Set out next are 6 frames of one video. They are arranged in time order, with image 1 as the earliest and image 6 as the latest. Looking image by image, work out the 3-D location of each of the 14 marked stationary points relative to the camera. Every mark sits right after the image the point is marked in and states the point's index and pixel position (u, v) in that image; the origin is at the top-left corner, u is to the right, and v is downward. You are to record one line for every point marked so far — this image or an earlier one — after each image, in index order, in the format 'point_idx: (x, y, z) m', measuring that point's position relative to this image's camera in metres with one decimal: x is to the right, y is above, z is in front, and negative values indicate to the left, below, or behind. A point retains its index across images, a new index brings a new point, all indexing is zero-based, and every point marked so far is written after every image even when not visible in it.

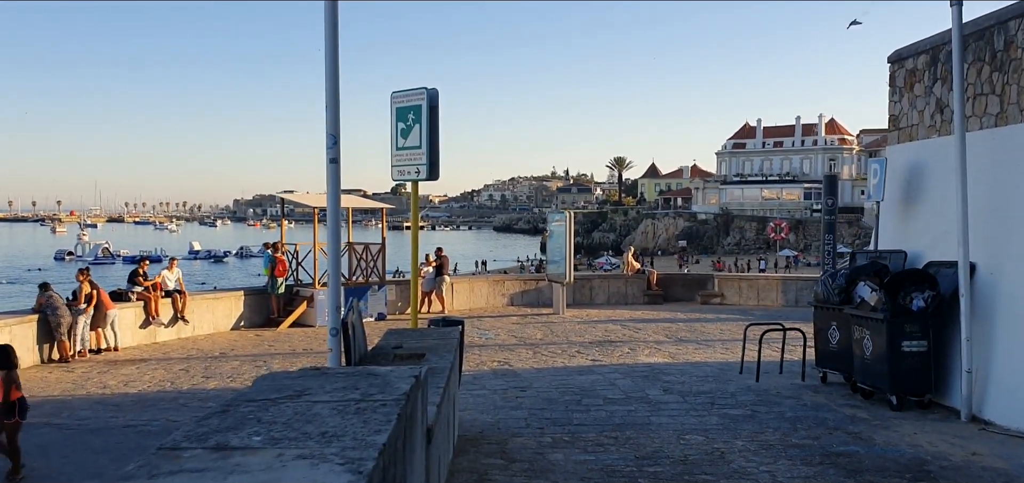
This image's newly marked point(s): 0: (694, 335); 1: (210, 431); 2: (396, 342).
0: (+2.9, -1.5, +14.3) m
1: (-1.0, -0.6, +2.9) m
2: (-1.0, -0.8, +7.3) m
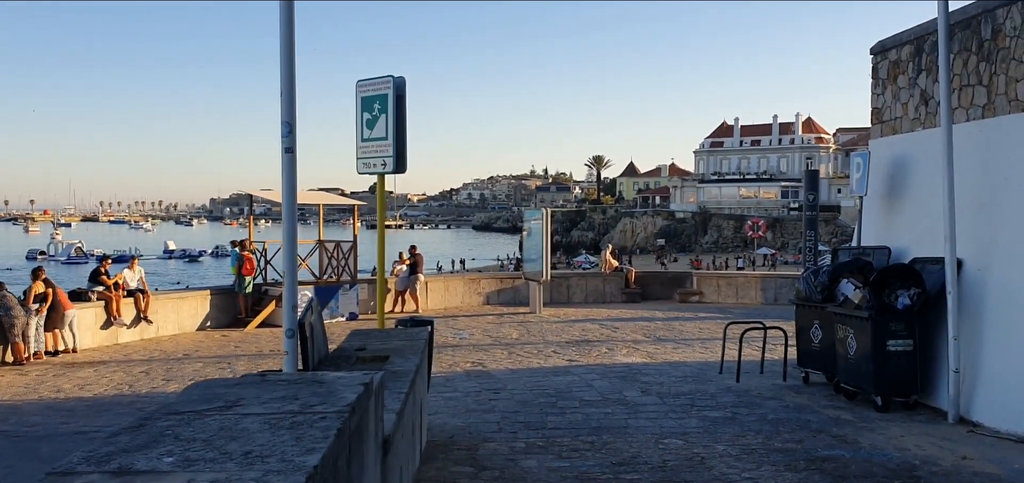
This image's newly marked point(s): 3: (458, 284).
0: (+2.5, -1.5, +14.0) m
1: (-1.1, -0.6, +2.5) m
2: (-1.2, -0.8, +6.9) m
3: (-1.1, -0.9, +17.9) m
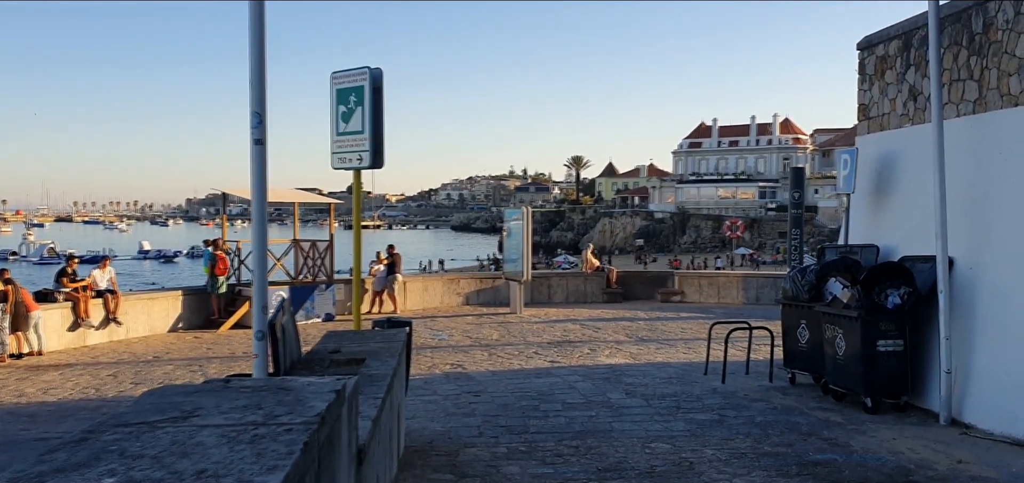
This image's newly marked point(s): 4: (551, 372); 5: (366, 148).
0: (+2.2, -1.5, +13.7) m
1: (-1.2, -0.6, +2.2) m
2: (-1.3, -0.8, +6.6) m
3: (-1.5, -0.8, +17.6) m
4: (+0.5, -1.6, +10.5) m
5: (-1.2, +0.8, +7.4) m
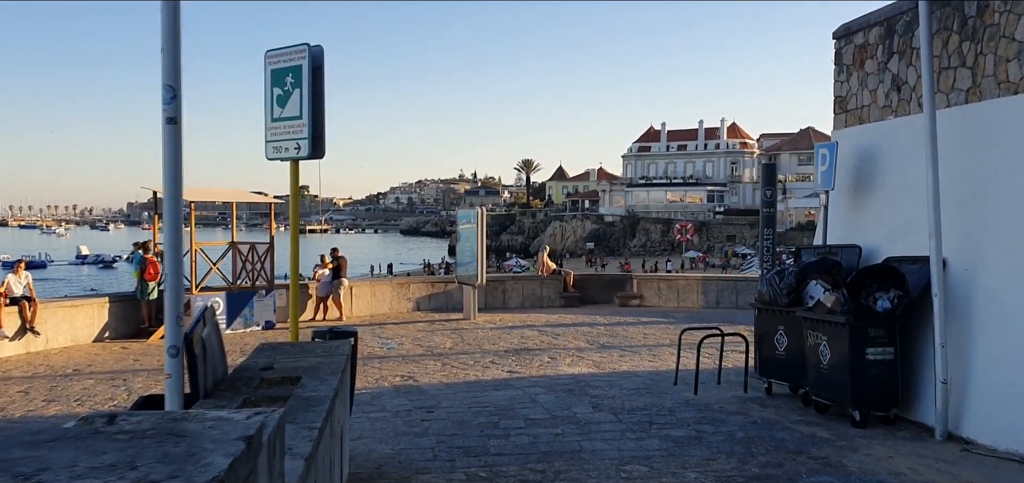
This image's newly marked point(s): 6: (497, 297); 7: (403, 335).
0: (+1.6, -1.5, +13.1) m
1: (-1.2, -0.5, +1.3) m
2: (-1.6, -0.8, +5.8) m
3: (-2.4, -0.9, +16.7) m
4: (0.0, -1.6, +9.7) m
5: (-1.6, +0.8, +6.5) m
6: (-0.3, -1.1, +17.8) m
7: (-1.7, -1.5, +13.7) m
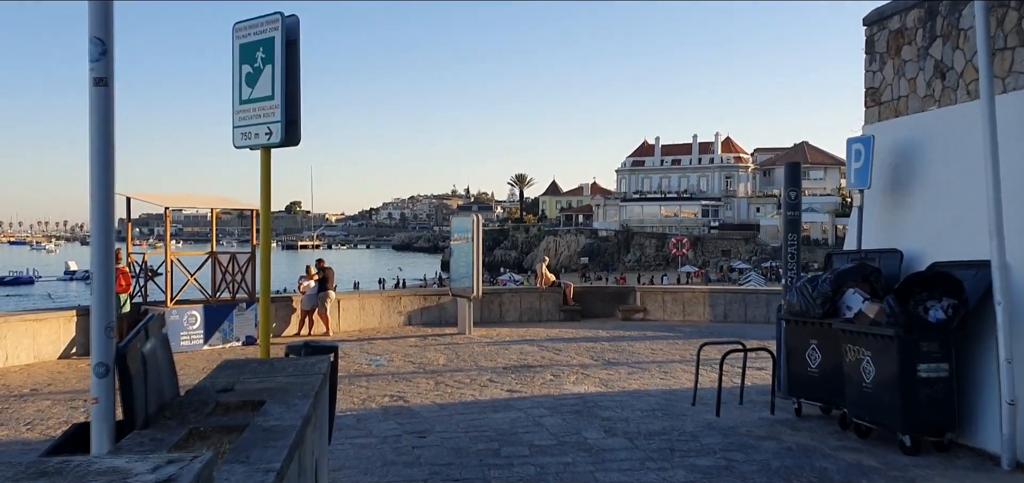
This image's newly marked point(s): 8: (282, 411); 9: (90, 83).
0: (+1.5, -1.6, +12.1) m
1: (-1.1, -0.5, +0.4) m
2: (-1.6, -0.8, +4.8) m
3: (-2.5, -1.1, +15.8) m
4: (0.0, -1.6, +8.8) m
5: (-1.5, +0.8, +5.7) m
6: (-0.4, -1.3, +16.8) m
7: (-1.7, -1.6, +12.8) m
8: (-1.1, -0.8, +4.1) m
9: (-1.8, +0.7, +3.7) m
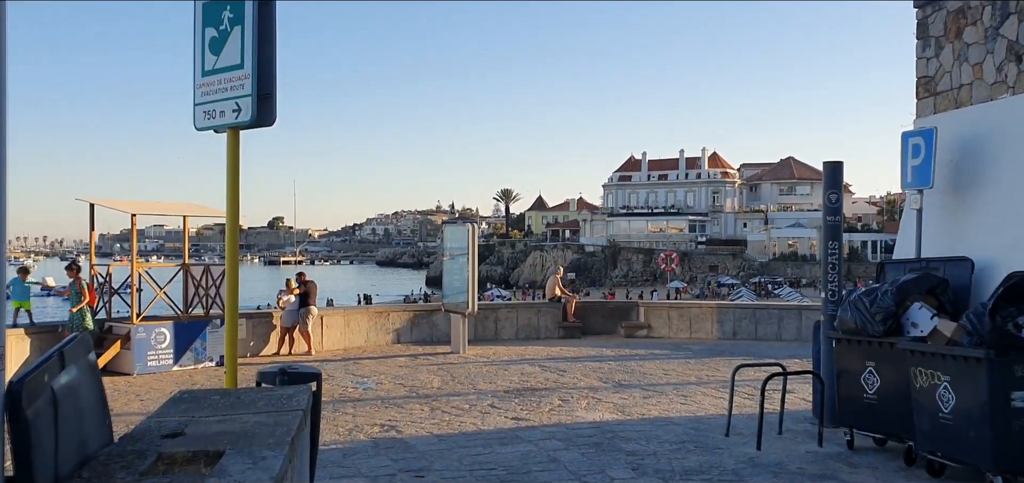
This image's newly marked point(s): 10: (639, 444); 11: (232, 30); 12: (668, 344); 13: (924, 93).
0: (+1.5, -1.7, +11.1) m
1: (-0.9, -0.4, -0.7) m
2: (-1.4, -0.8, +3.7) m
3: (-2.5, -1.3, +14.7) m
4: (+0.1, -1.7, +7.7) m
5: (-1.4, +0.8, +4.6) m
6: (-0.5, -1.6, +15.8) m
7: (-1.7, -1.7, +11.7) m
8: (-0.9, -0.8, +3.0) m
9: (-1.6, +0.7, +2.6) m
10: (+1.1, -1.7, +7.3) m
11: (-1.5, +1.1, +4.6) m
12: (+2.7, -1.8, +15.2) m
13: (+3.6, +1.3, +7.7) m
